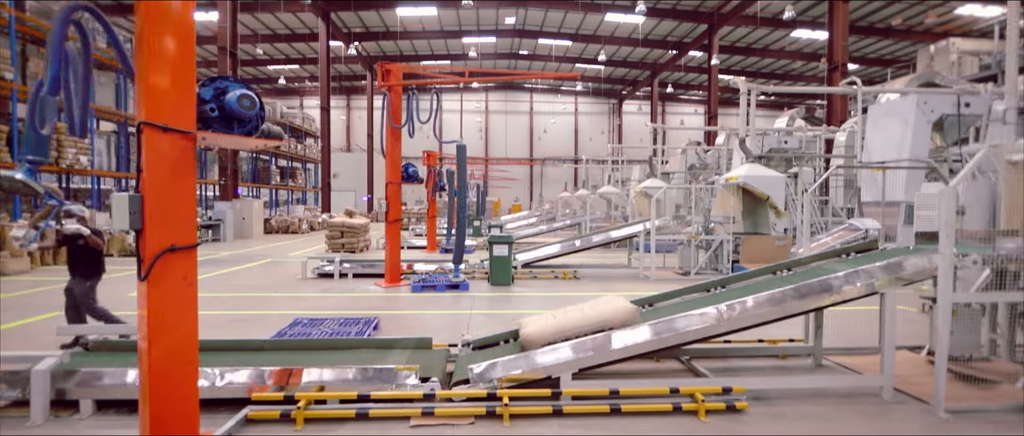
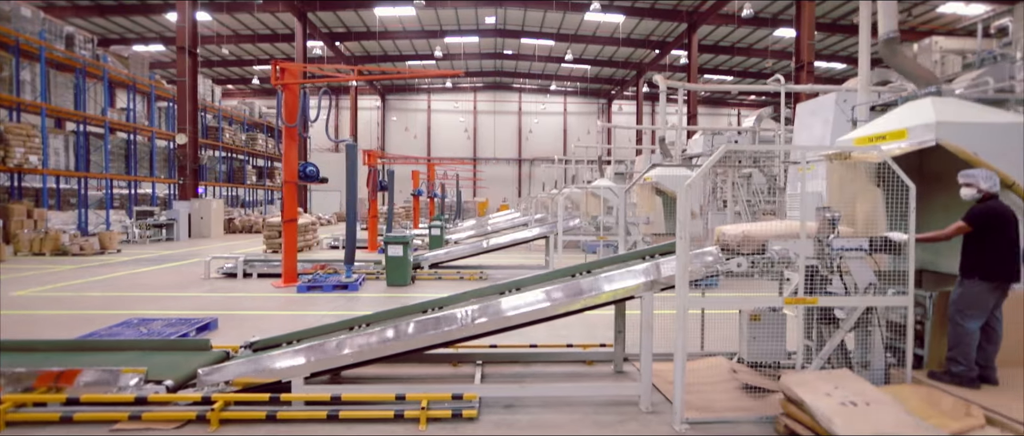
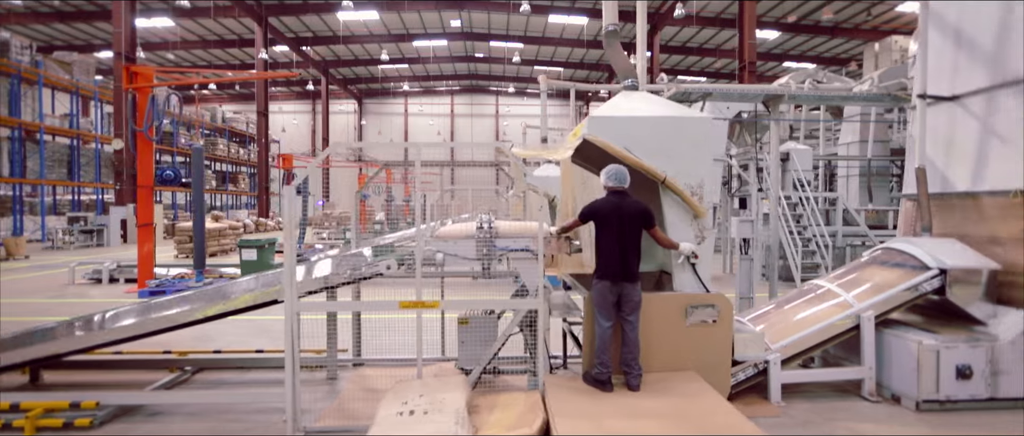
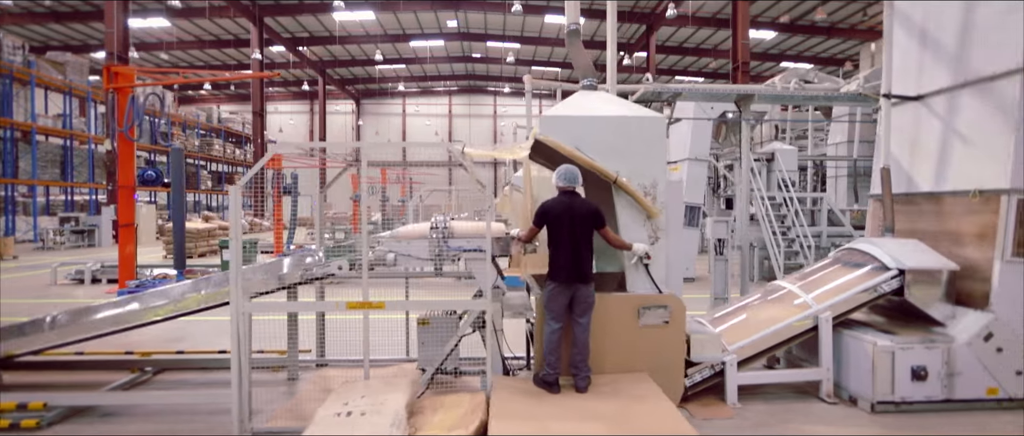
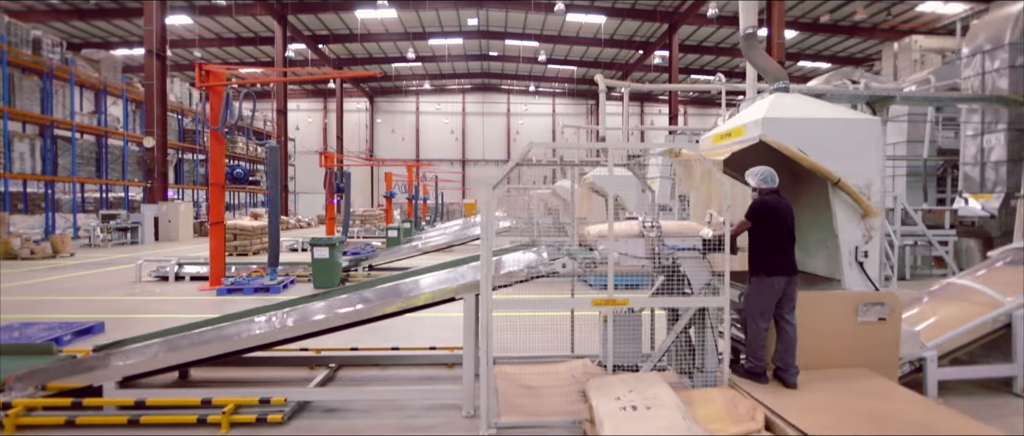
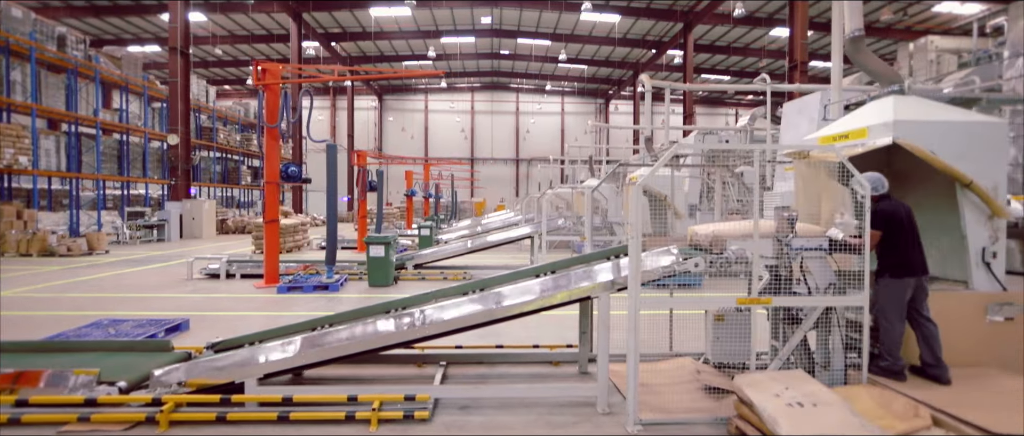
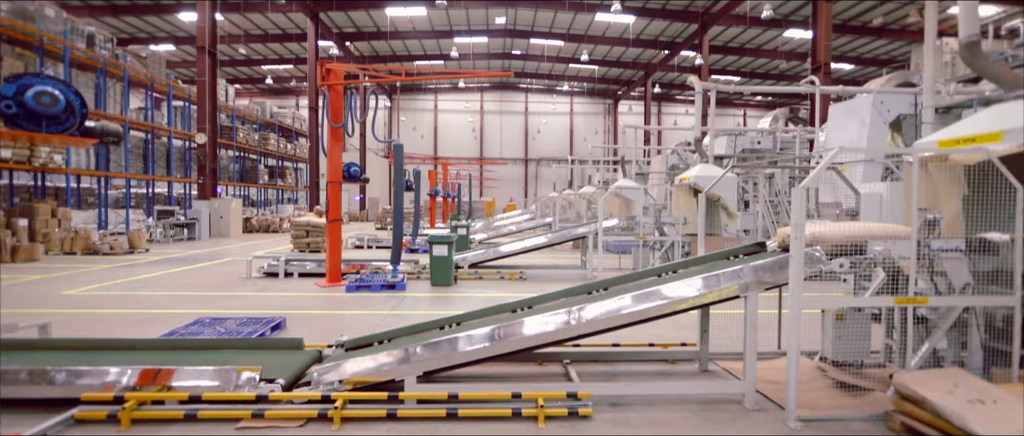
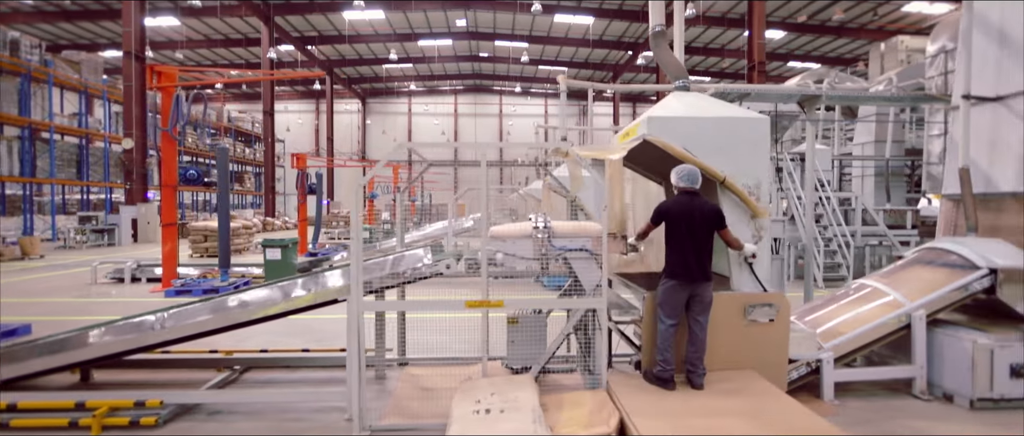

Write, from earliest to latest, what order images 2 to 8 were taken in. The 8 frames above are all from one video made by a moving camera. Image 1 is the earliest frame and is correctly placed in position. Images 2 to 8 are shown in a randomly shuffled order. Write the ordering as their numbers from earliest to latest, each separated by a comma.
7, 2, 6, 5, 8, 3, 4
